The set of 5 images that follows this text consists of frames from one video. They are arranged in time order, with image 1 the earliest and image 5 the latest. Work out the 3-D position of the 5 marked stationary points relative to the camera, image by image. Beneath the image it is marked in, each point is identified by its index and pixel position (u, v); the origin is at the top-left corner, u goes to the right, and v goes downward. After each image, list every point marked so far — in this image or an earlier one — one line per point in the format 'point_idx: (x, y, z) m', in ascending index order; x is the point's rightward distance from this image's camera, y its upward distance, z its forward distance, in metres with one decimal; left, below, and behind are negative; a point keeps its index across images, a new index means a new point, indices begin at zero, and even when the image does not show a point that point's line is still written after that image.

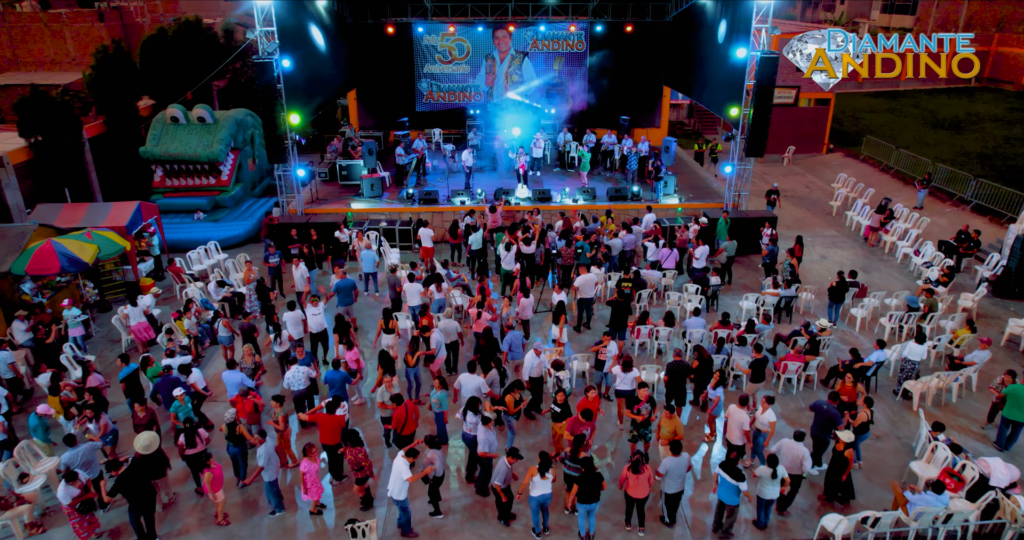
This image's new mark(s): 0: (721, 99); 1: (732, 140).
0: (+5.3, +4.3, +17.1) m
1: (+5.5, +3.2, +16.8) m
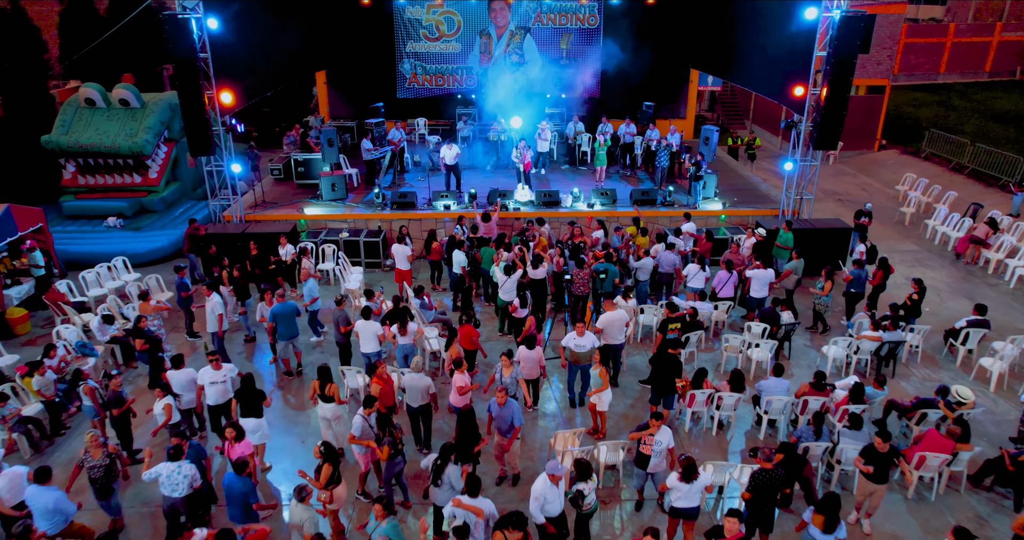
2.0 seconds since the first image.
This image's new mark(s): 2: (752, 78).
0: (+5.3, +3.8, +13.4) m
1: (+5.5, +2.7, +13.1) m
2: (+5.2, +4.2, +14.6) m
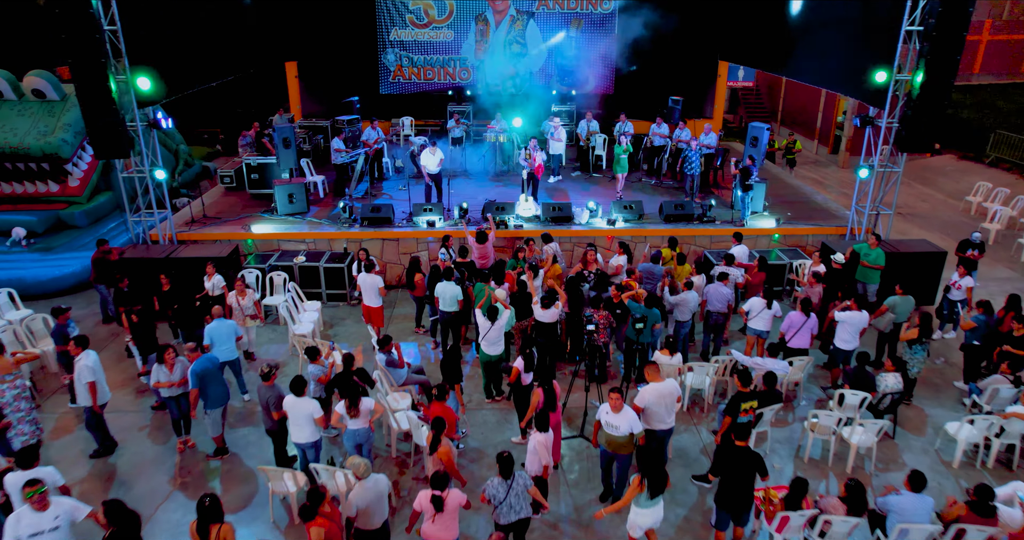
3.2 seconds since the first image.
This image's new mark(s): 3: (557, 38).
0: (+5.3, +3.3, +10.7) m
1: (+5.5, +2.2, +10.3) m
2: (+5.2, +3.6, +11.8) m
3: (+1.1, +5.8, +16.9) m
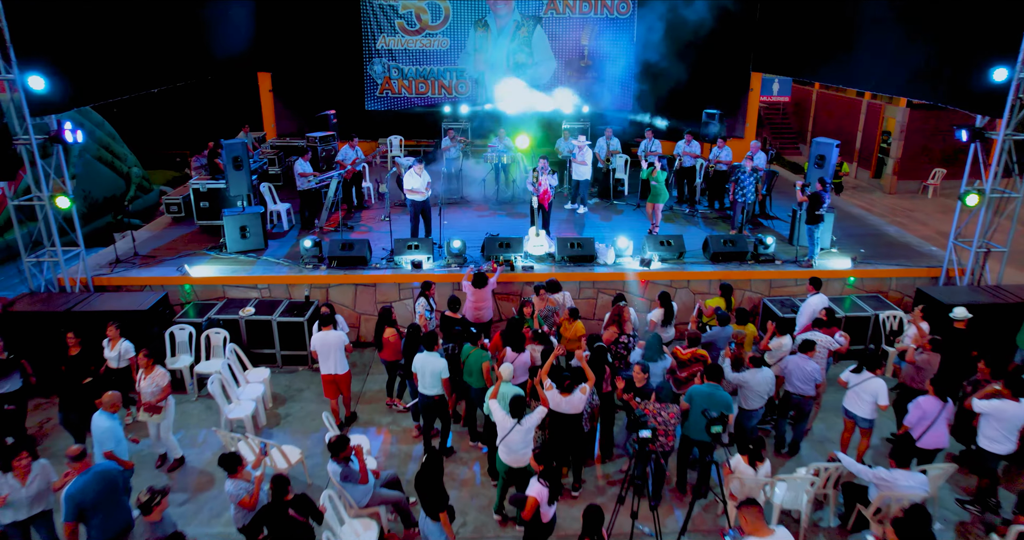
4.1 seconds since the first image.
0: (+5.4, +2.6, +8.5) m
1: (+5.6, +1.5, +8.1) m
2: (+5.3, +2.9, +9.7) m
3: (+1.2, +4.9, +14.8) m
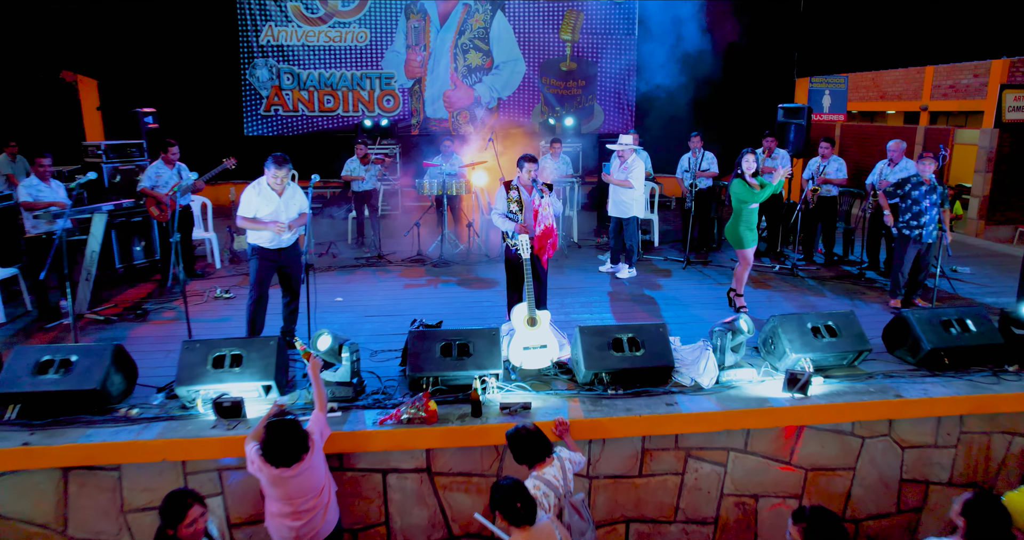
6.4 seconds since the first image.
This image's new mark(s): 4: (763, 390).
0: (+5.2, +2.0, +3.9) m
1: (+5.4, +1.0, +3.5) m
2: (+5.0, +2.2, +5.1) m
3: (+0.5, +3.5, +10.2) m
4: (+1.4, -0.7, +3.7) m
